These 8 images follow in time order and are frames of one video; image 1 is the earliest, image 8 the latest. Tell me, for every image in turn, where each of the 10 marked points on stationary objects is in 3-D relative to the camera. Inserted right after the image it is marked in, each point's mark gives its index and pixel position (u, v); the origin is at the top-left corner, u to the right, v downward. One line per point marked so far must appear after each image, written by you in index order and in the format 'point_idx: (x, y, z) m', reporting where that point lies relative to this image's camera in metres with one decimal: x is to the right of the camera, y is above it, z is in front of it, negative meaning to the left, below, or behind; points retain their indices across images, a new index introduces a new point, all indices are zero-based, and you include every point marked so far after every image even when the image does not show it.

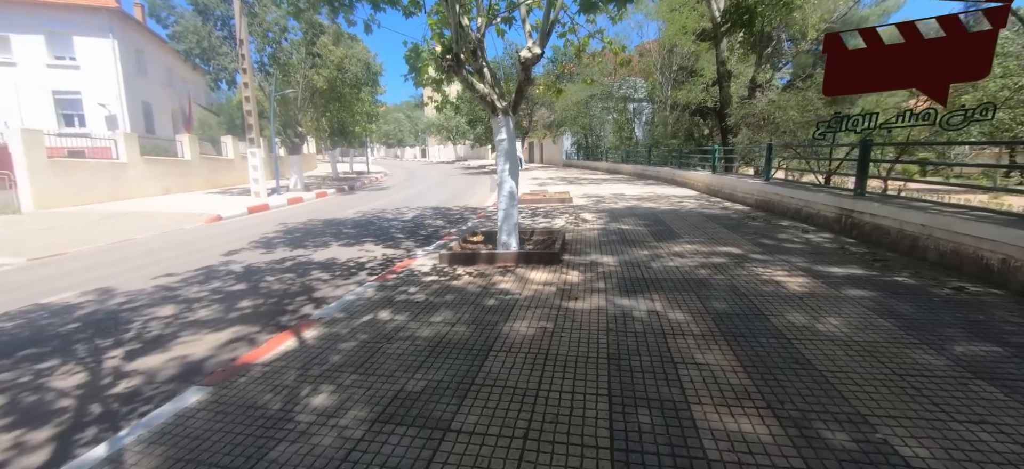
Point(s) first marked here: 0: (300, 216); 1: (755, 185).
0: (-6.4, +0.6, +11.9) m
1: (+5.2, +1.1, +8.5) m
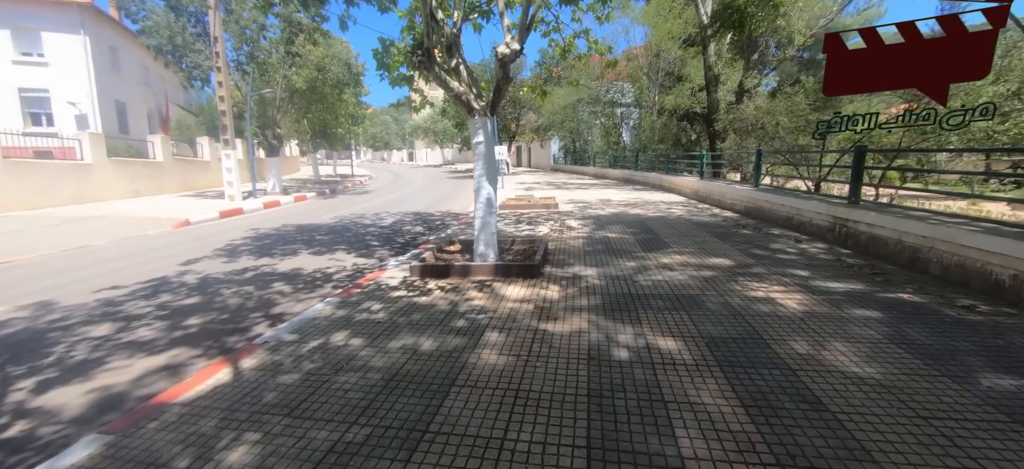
0: (-6.8, +0.4, +11.4) m
1: (+4.8, +0.9, +8.3) m
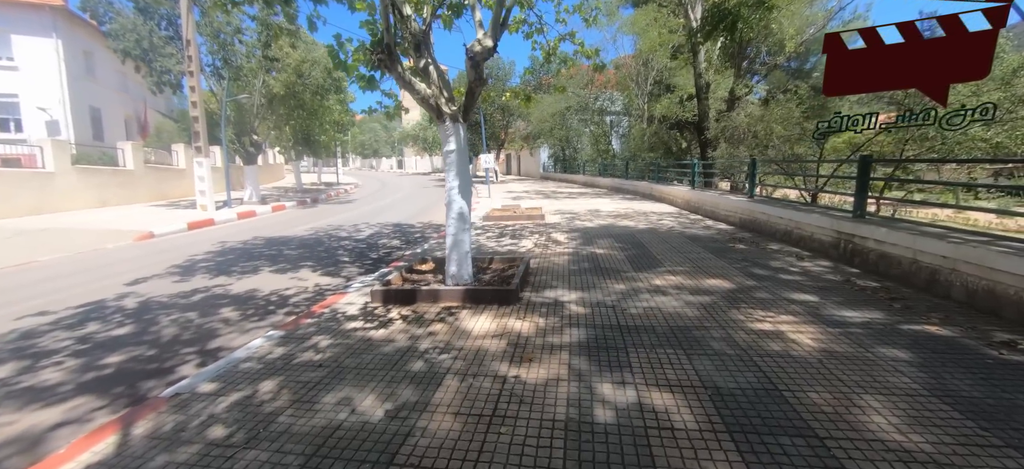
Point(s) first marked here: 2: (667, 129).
0: (-7.2, +0.1, +10.7) m
1: (+4.5, +0.6, +7.9) m
2: (+6.4, +4.3, +16.3) m
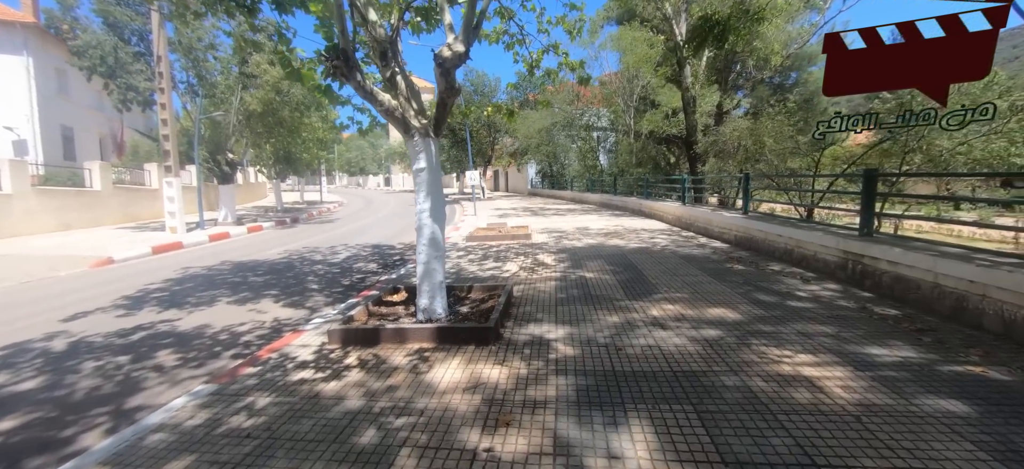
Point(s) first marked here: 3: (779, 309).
0: (-7.6, -0.6, +10.0) m
1: (+4.2, +0.3, +7.5) m
2: (+5.8, +3.7, +16.2) m
3: (+2.6, -0.7, +3.9) m
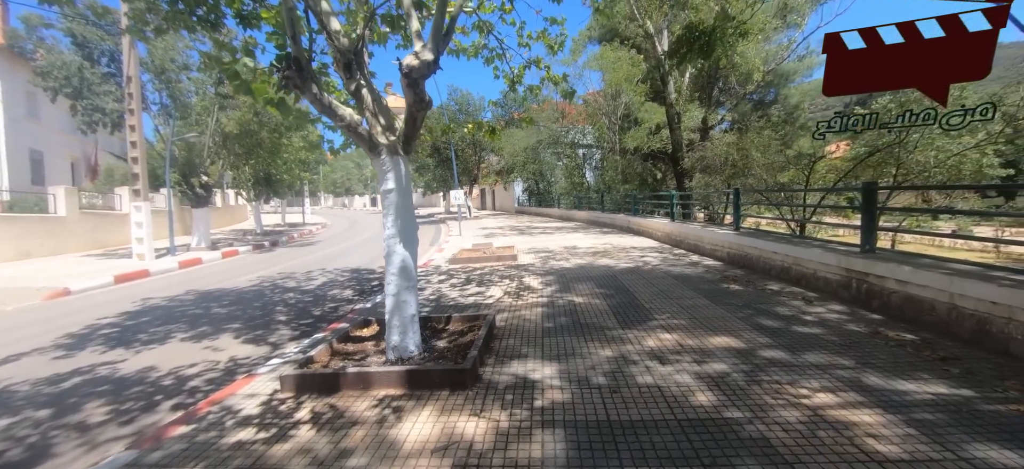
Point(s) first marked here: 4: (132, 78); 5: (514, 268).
0: (-7.9, -1.2, +9.4) m
1: (+3.9, 0.0, +7.3) m
2: (+5.2, +3.0, +16.1) m
3: (+2.5, -0.9, +3.6) m
4: (-11.7, +4.8, +12.2) m
5: (0.0, -0.7, +7.8) m
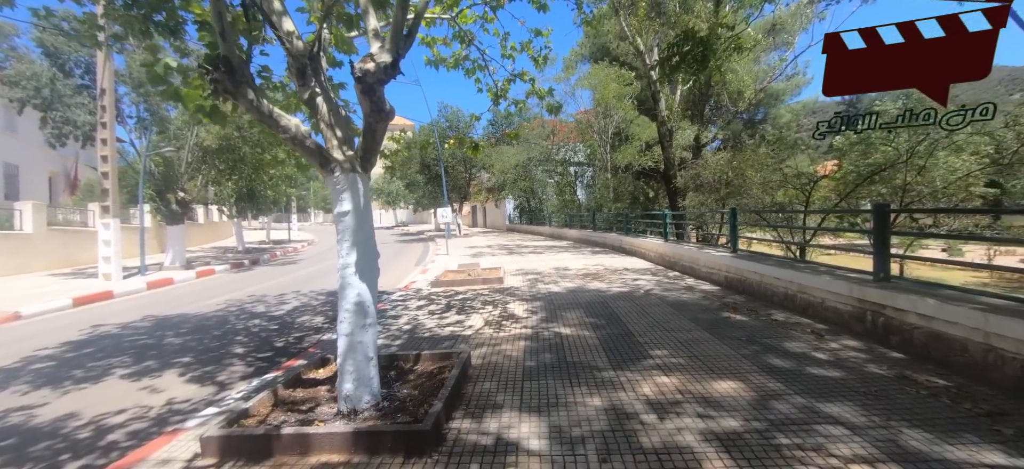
0: (-8.3, -1.6, +8.7) m
1: (+3.6, -0.4, +6.9) m
2: (+4.8, +2.2, +15.8) m
3: (+2.3, -1.2, +3.1) m
4: (-12.0, +4.3, +11.7) m
5: (-0.2, -1.1, +7.3) m
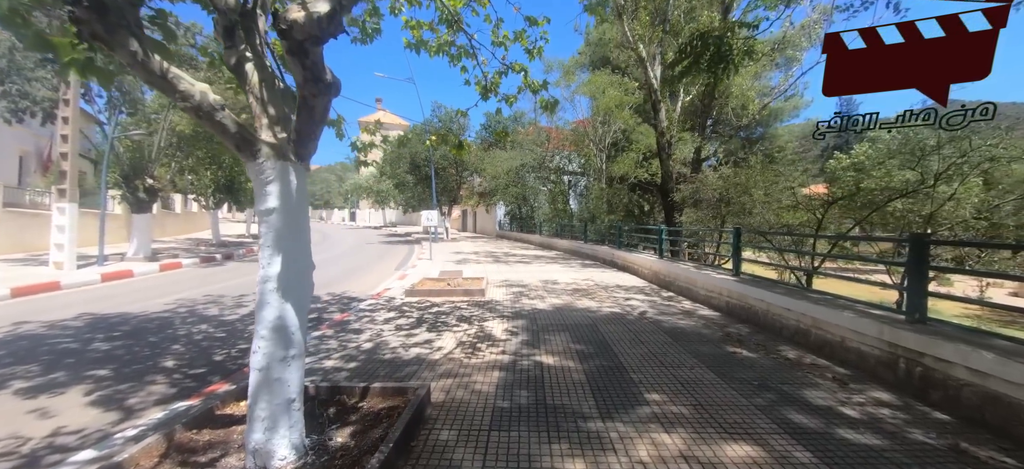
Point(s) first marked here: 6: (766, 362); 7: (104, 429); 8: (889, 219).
0: (-8.6, -1.4, +7.9) m
1: (+3.3, -0.8, +6.3) m
2: (+4.5, +1.7, +15.3) m
3: (+2.0, -1.4, +2.5) m
4: (-12.2, +4.6, +10.9) m
5: (-0.6, -1.2, +6.7) m
6: (+2.6, -1.3, +4.1) m
7: (-3.3, -1.6, +3.3) m
8: (+5.6, +0.2, +5.9) m
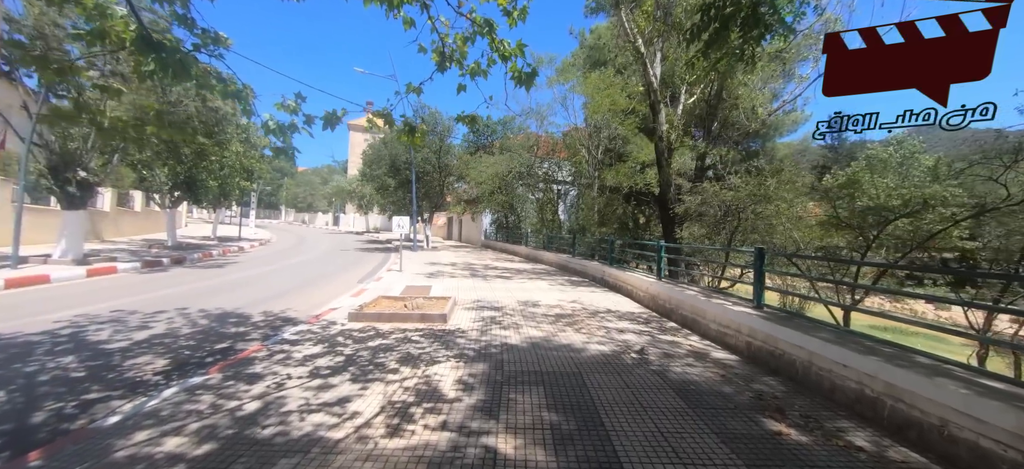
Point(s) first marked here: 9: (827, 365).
0: (-9.1, -1.4, +6.3) m
1: (+2.9, -1.0, +5.0) m
2: (+3.9, +1.2, +14.1) m
3: (+1.6, -1.5, +1.2) m
4: (-12.6, +4.7, +9.3) m
5: (-1.0, -1.4, +5.3) m
6: (+2.2, -1.5, +2.8) m
7: (-3.7, -1.6, +1.8) m
8: (+5.2, -0.1, +4.6) m
9: (+2.9, -1.2, +3.6) m
